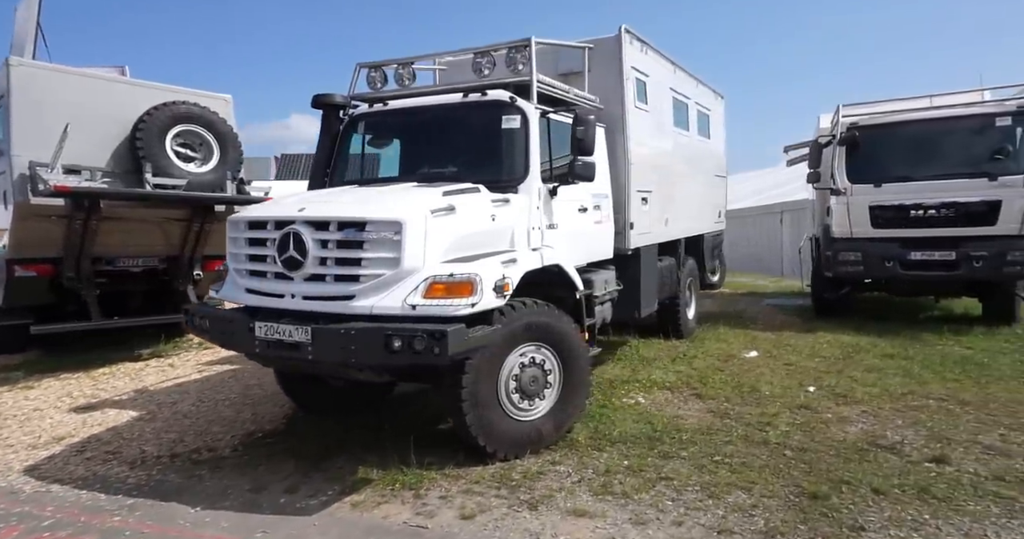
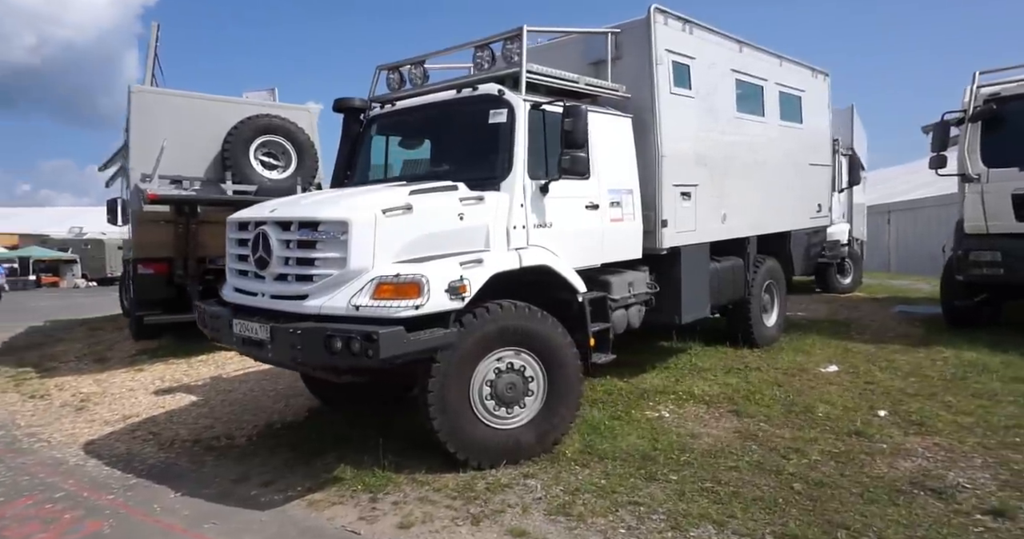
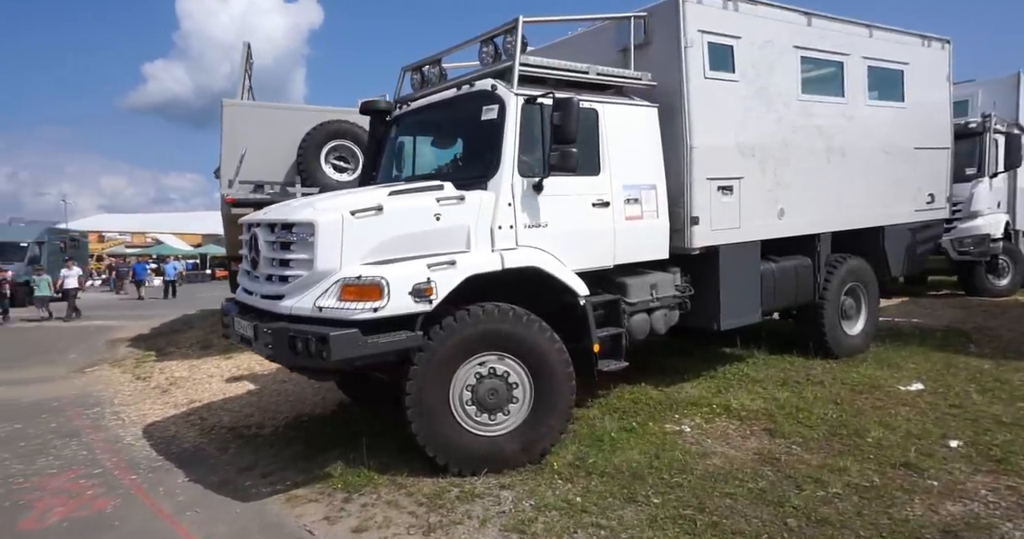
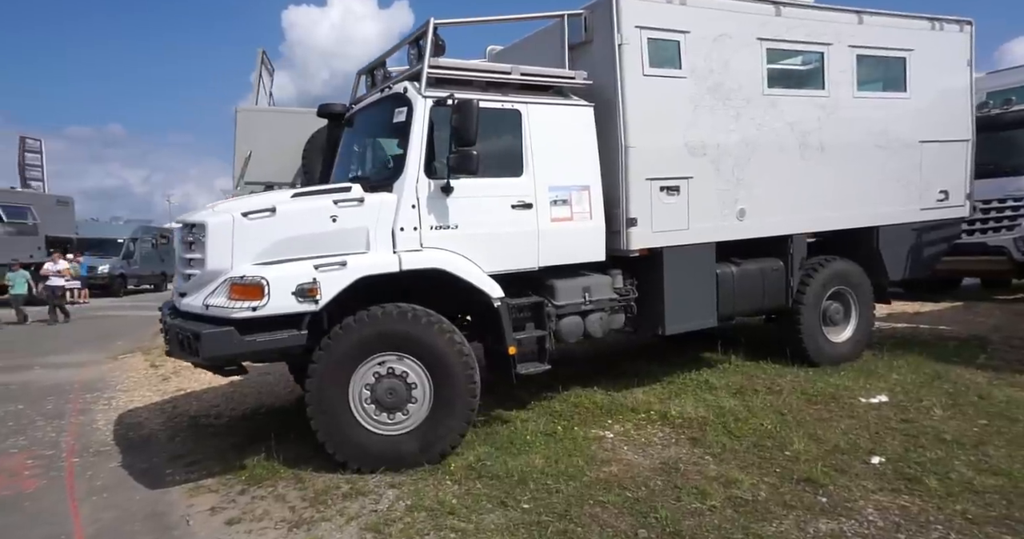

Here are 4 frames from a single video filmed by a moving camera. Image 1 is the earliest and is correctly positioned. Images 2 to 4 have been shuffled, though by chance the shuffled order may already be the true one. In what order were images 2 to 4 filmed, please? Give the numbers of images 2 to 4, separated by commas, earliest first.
2, 3, 4
